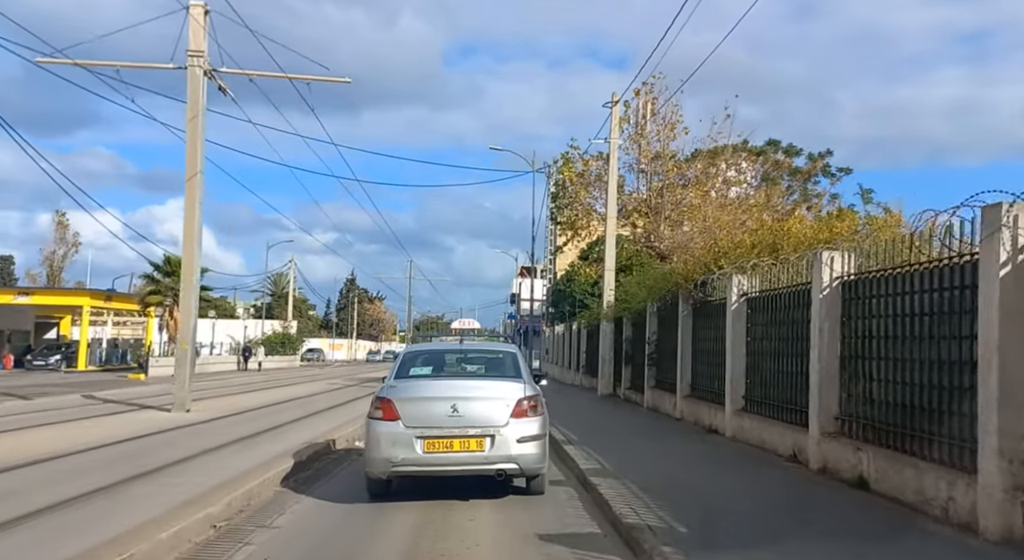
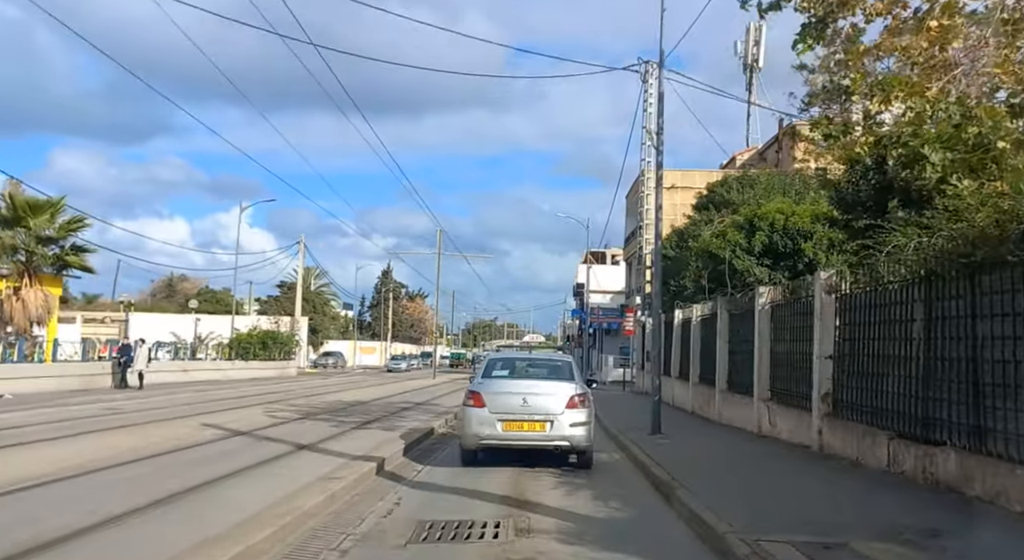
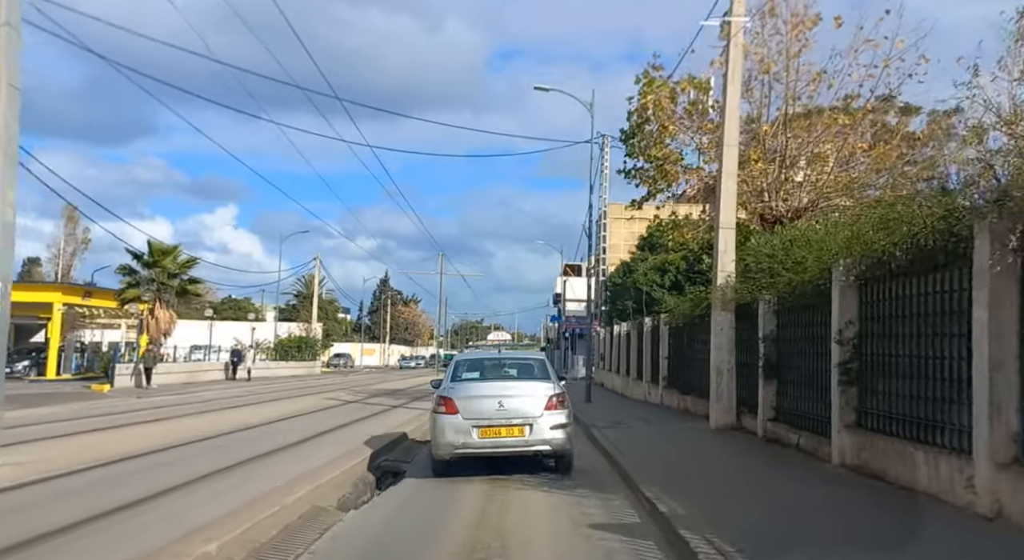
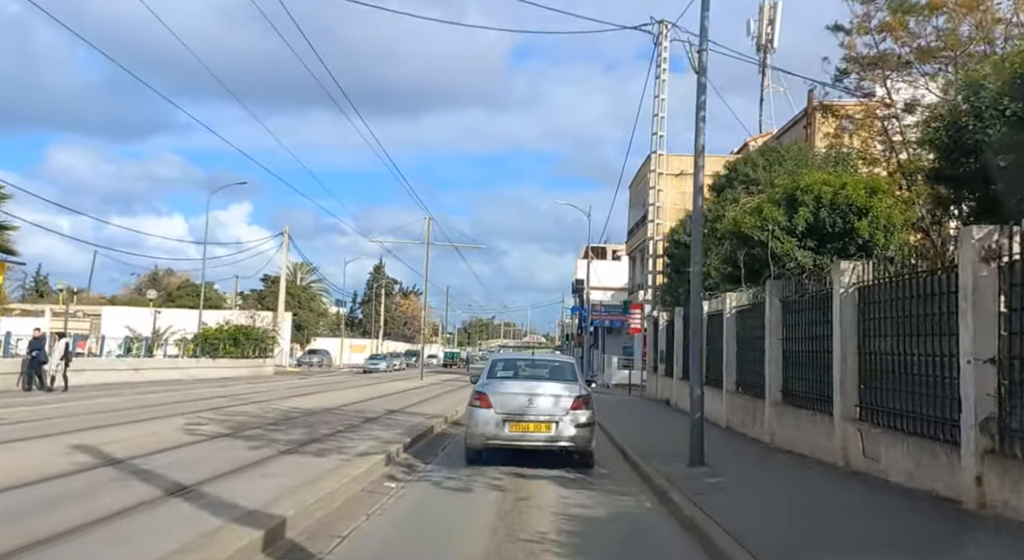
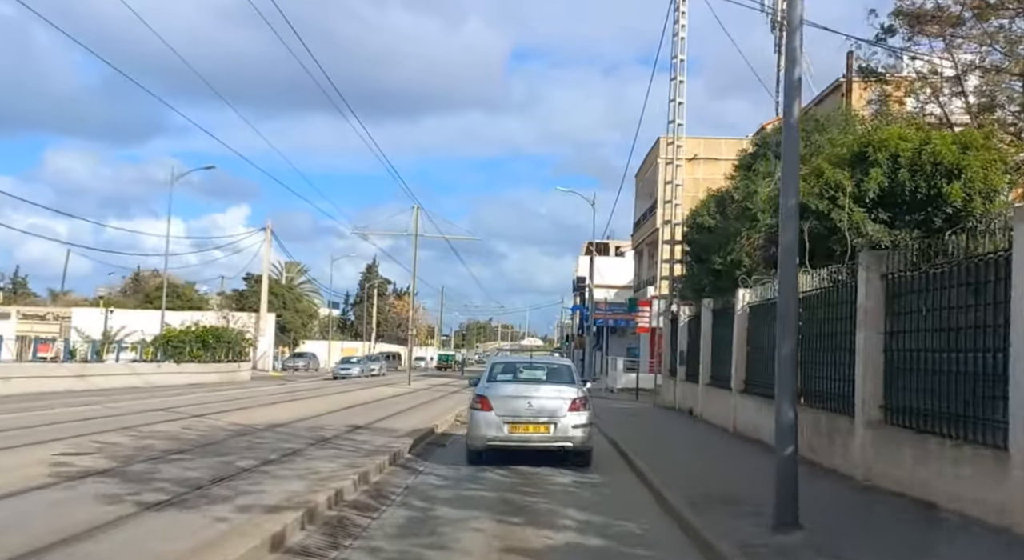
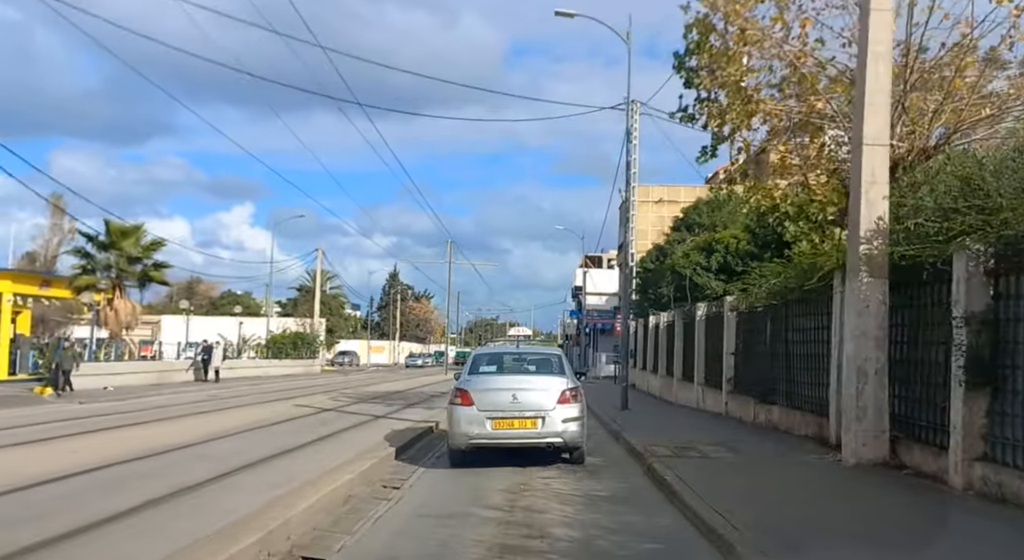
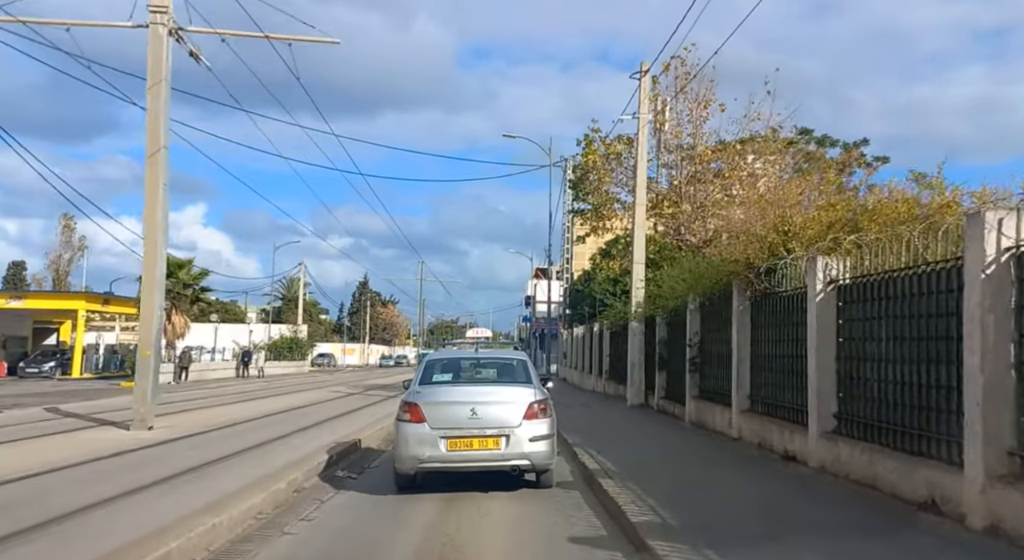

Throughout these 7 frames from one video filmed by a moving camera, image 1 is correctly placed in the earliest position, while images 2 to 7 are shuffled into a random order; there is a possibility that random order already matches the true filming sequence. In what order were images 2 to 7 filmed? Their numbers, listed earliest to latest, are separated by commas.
7, 3, 6, 2, 4, 5
